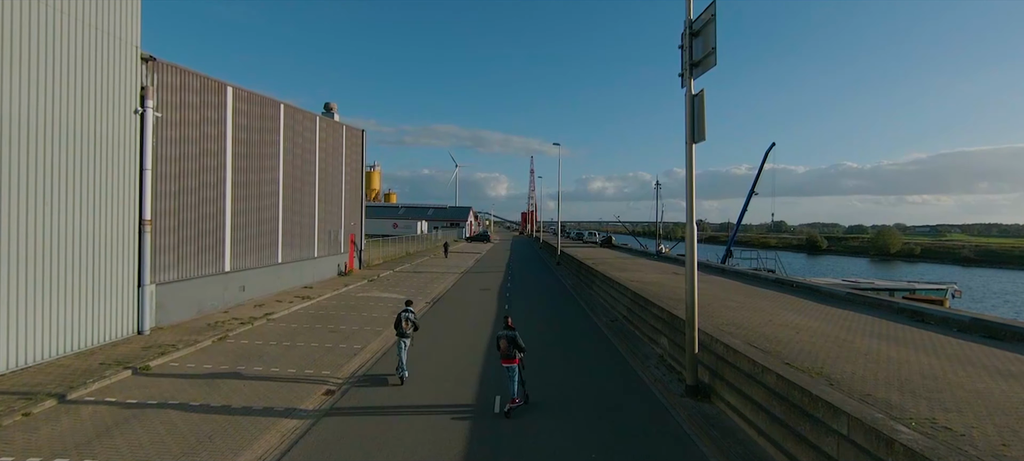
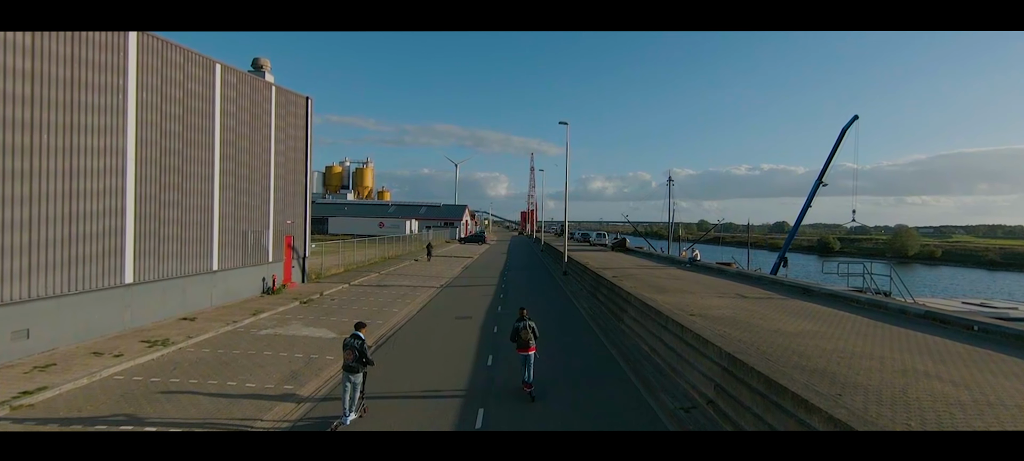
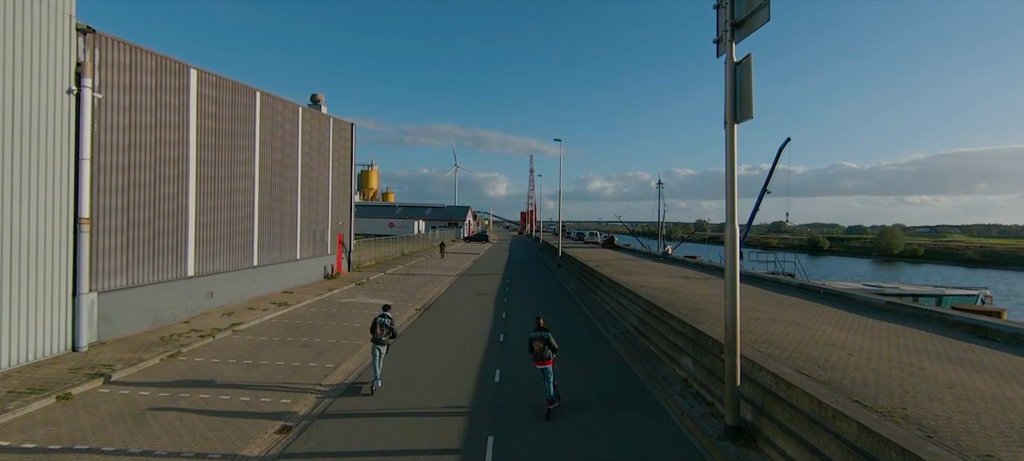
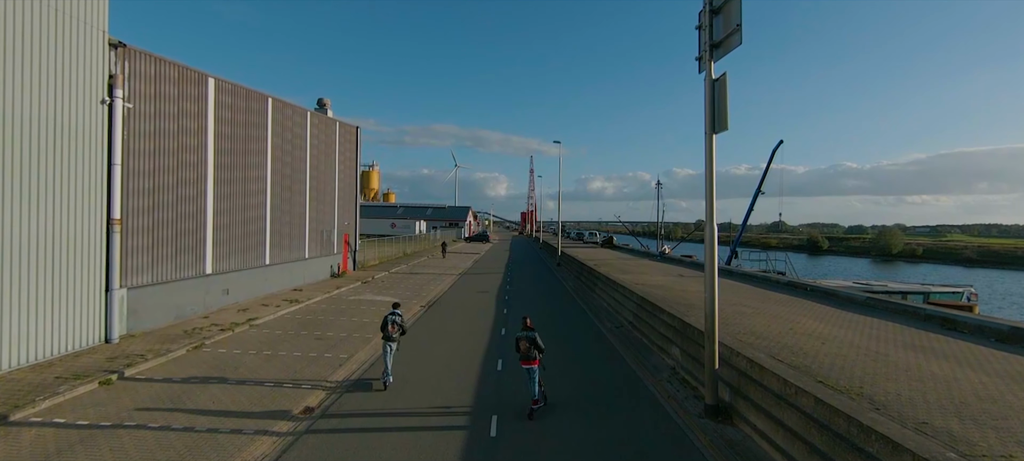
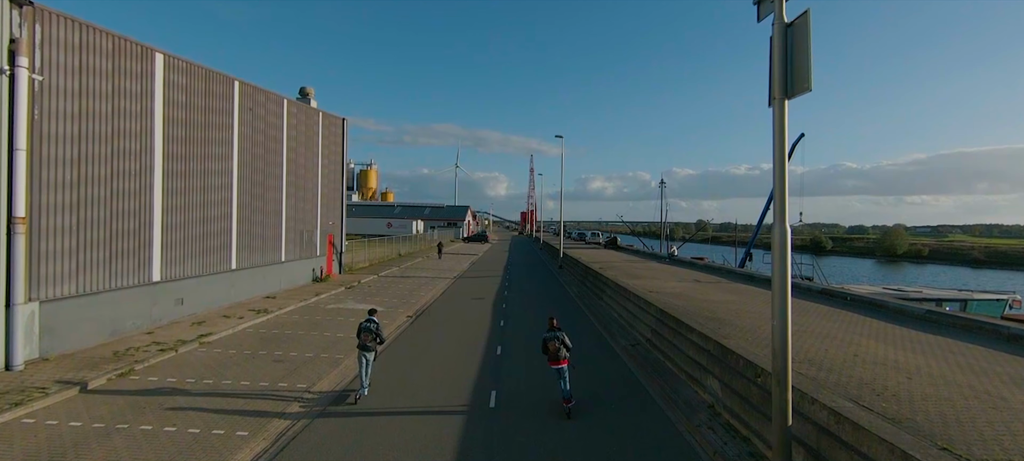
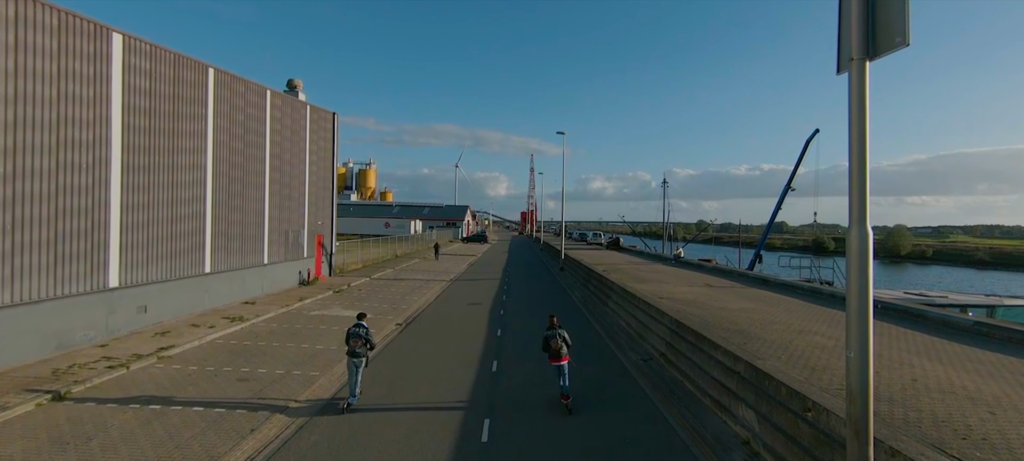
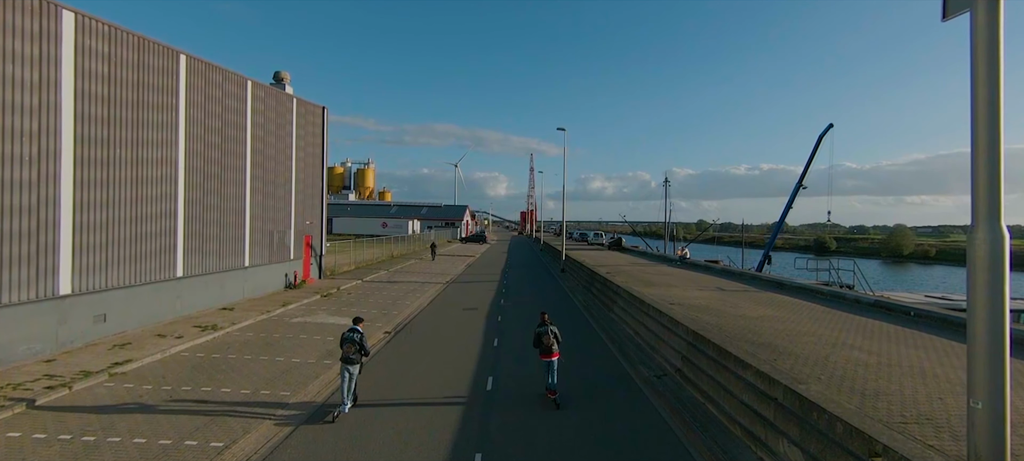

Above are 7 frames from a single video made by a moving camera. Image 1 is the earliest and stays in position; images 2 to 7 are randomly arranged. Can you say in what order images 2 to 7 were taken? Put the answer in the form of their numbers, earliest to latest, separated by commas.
4, 3, 5, 6, 7, 2
